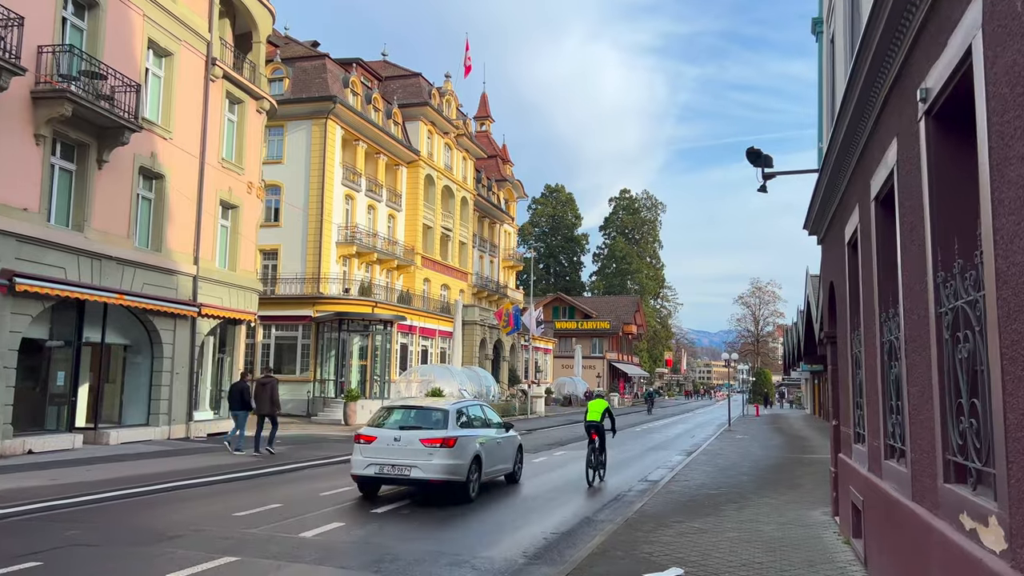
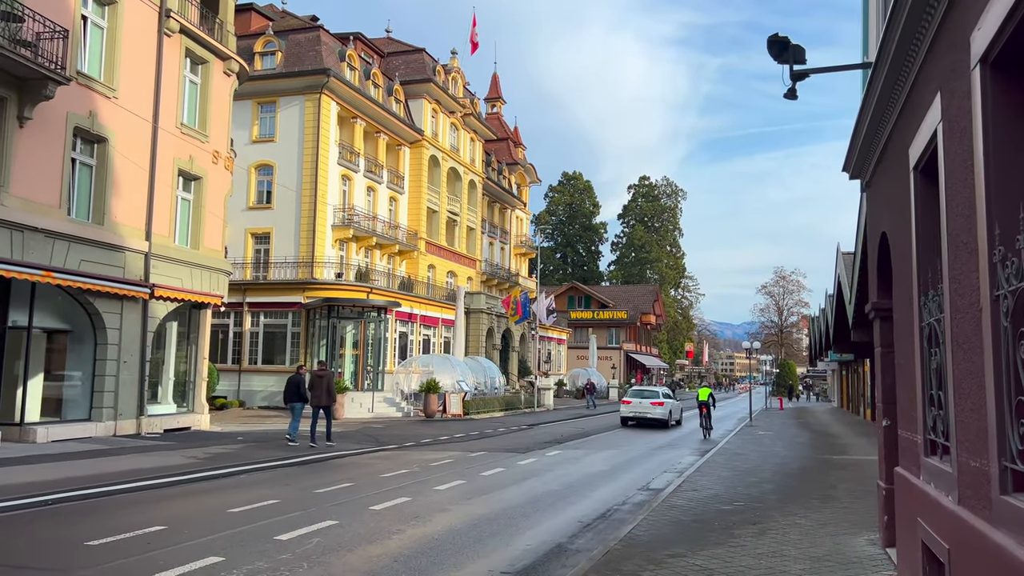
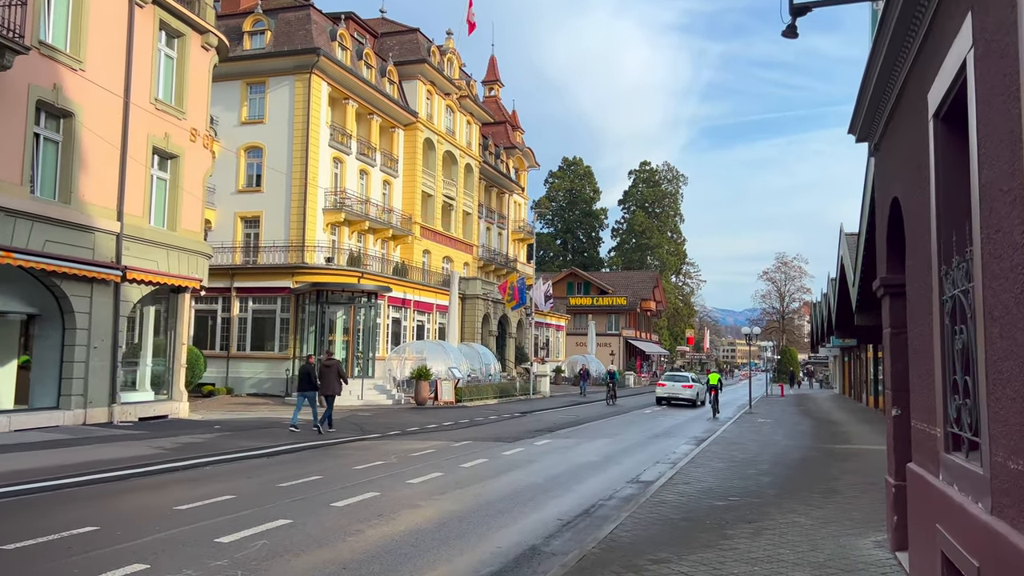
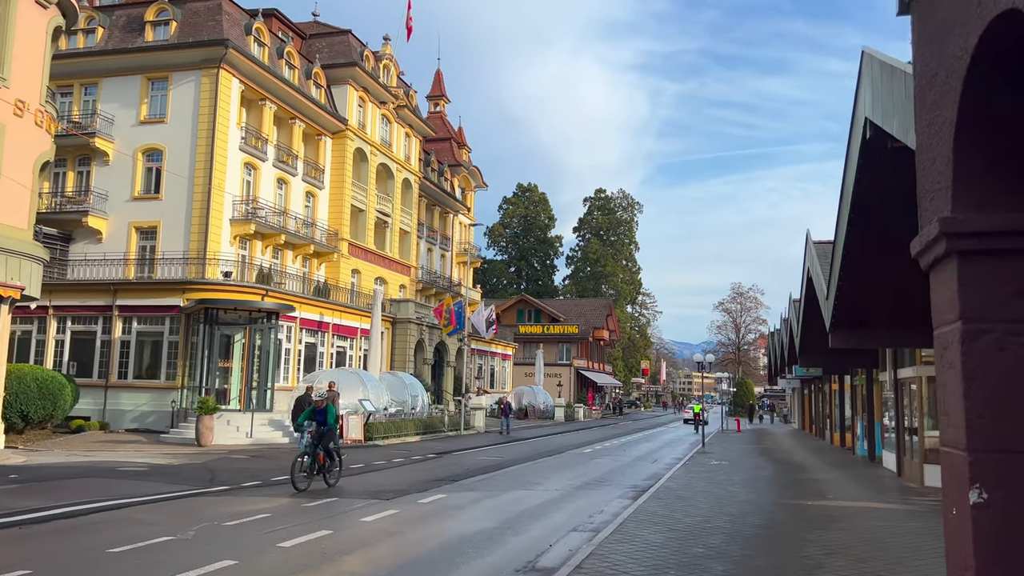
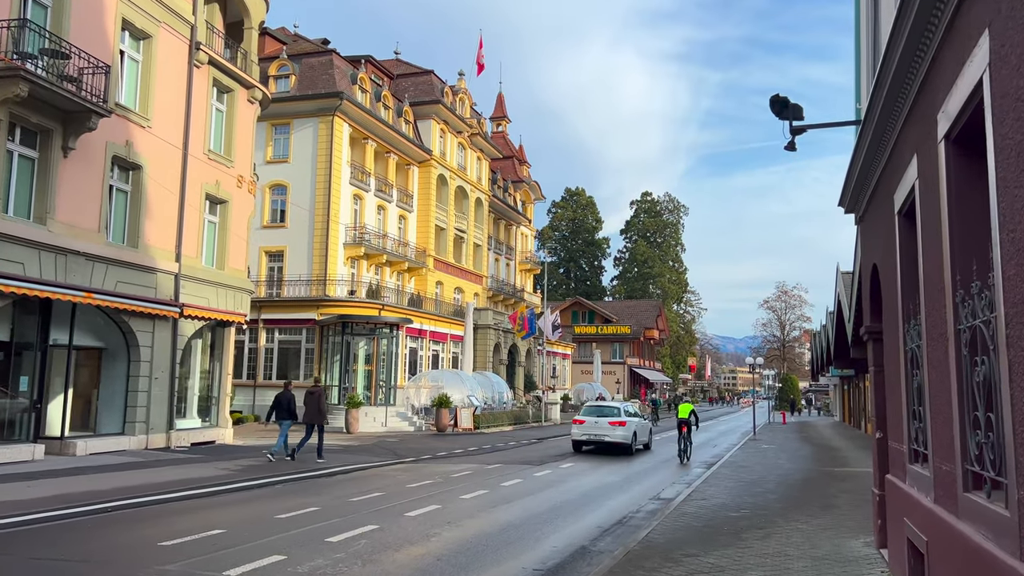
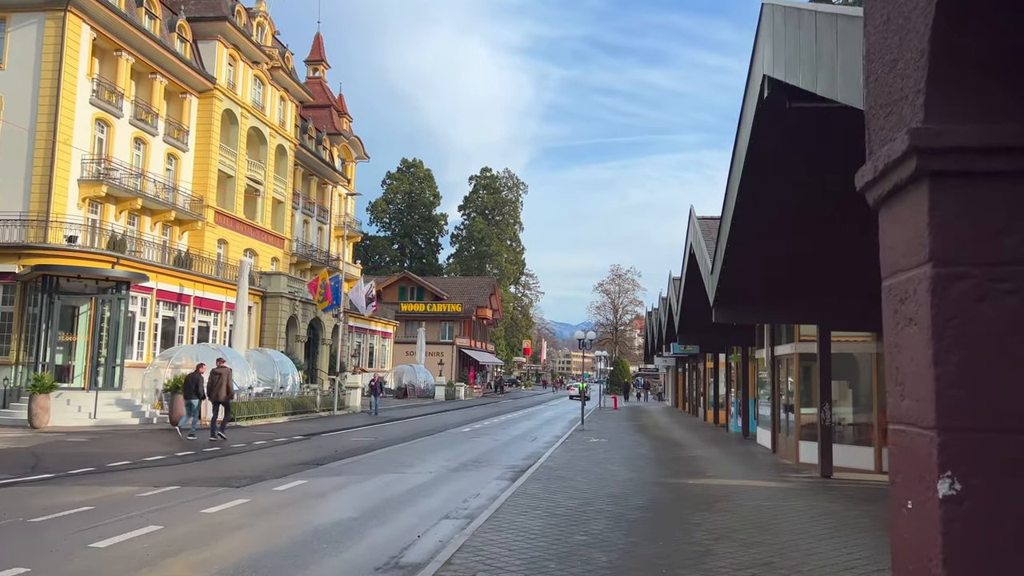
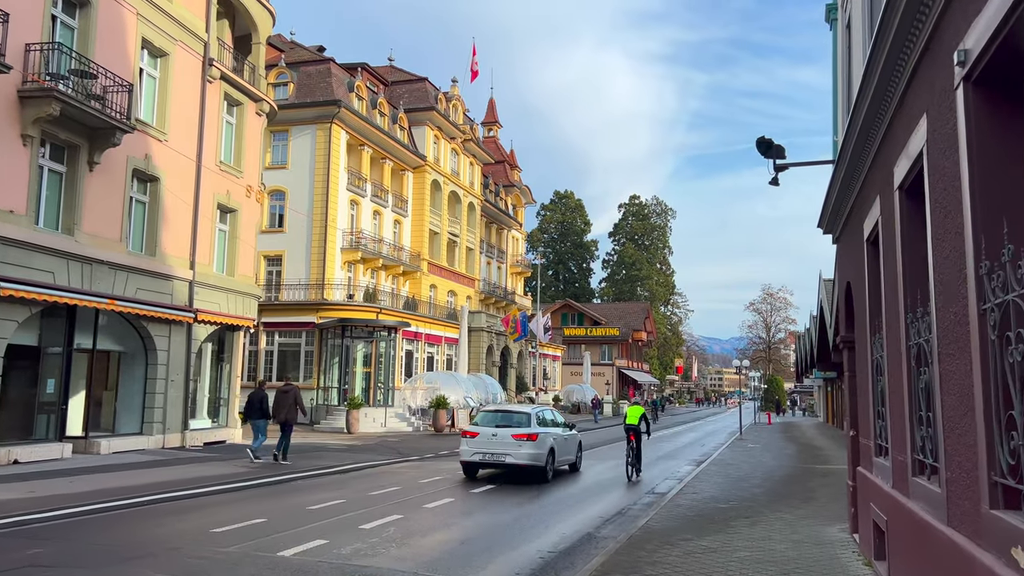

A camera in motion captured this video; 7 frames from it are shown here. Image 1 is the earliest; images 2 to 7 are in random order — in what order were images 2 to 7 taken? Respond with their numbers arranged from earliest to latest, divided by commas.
7, 5, 2, 3, 4, 6
